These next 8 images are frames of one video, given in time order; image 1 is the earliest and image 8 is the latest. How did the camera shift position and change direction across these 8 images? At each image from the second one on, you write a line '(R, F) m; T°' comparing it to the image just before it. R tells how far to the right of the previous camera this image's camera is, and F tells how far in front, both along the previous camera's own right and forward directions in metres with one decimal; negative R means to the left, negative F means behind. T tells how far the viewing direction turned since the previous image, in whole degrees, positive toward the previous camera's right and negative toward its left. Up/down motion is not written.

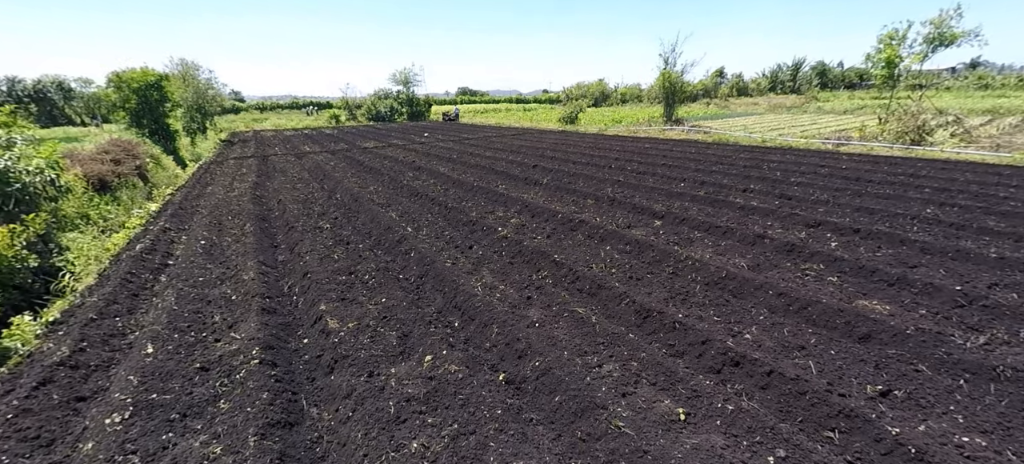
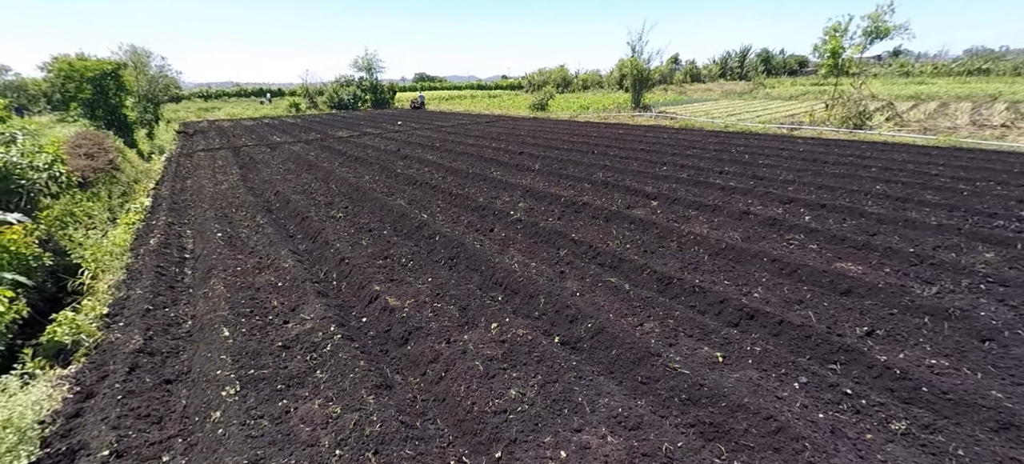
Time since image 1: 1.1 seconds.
(-0.7, -0.3) m; +5°
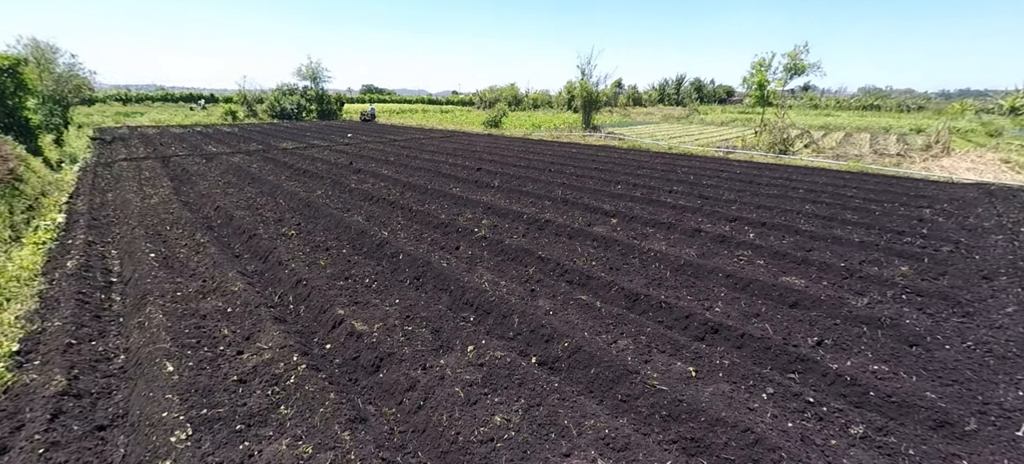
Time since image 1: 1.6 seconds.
(-0.2, 0.0) m; +7°
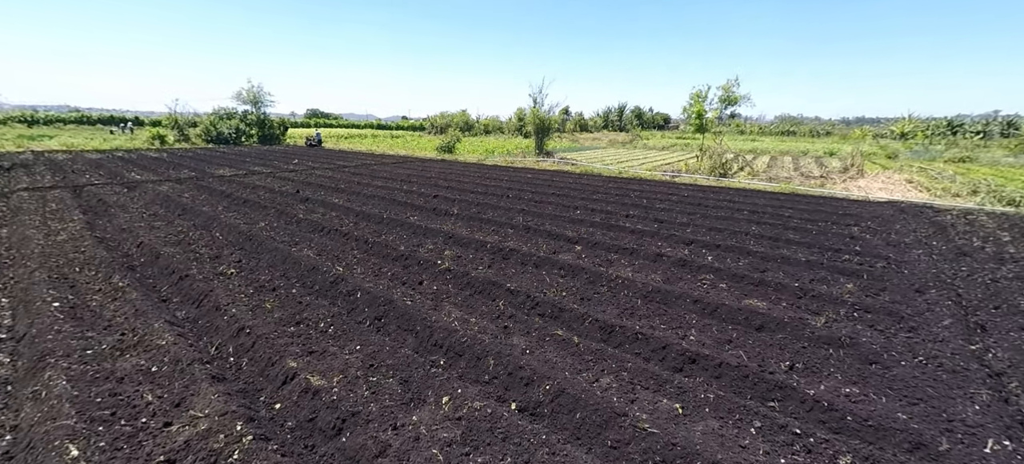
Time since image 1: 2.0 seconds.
(-0.1, +0.2) m; +7°
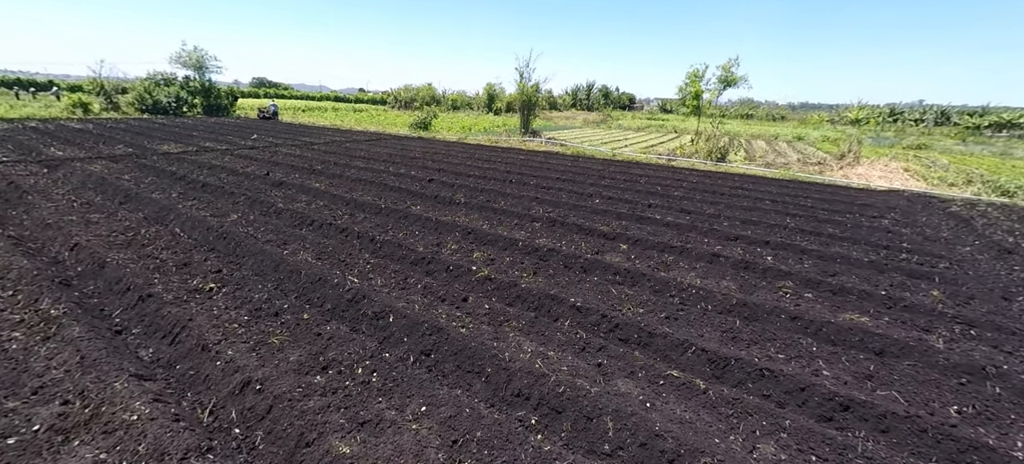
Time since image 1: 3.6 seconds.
(-1.0, +0.9) m; +5°
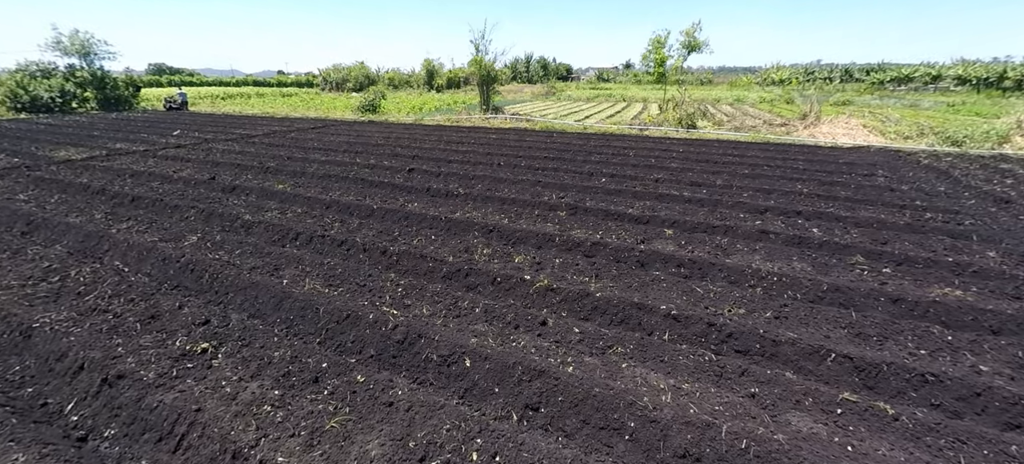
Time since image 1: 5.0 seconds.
(-1.0, +0.8) m; +7°
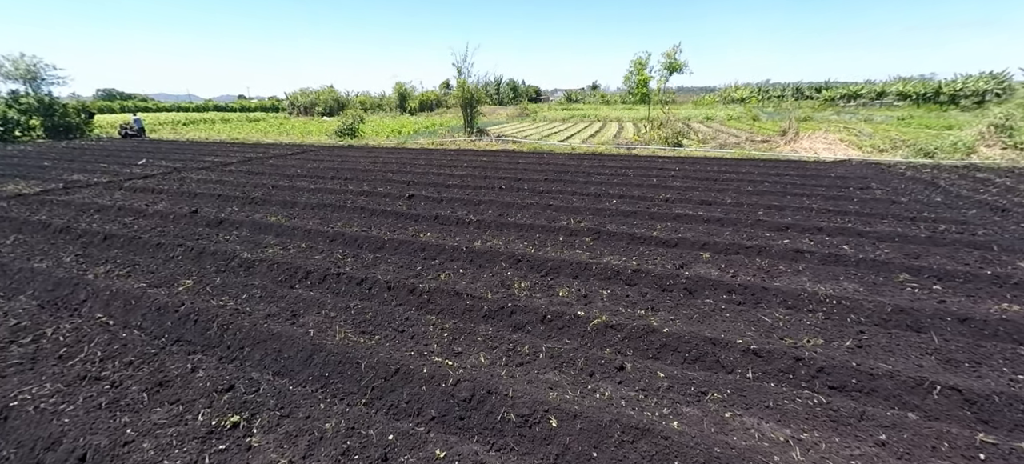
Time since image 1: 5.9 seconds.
(-0.7, +0.3) m; +4°
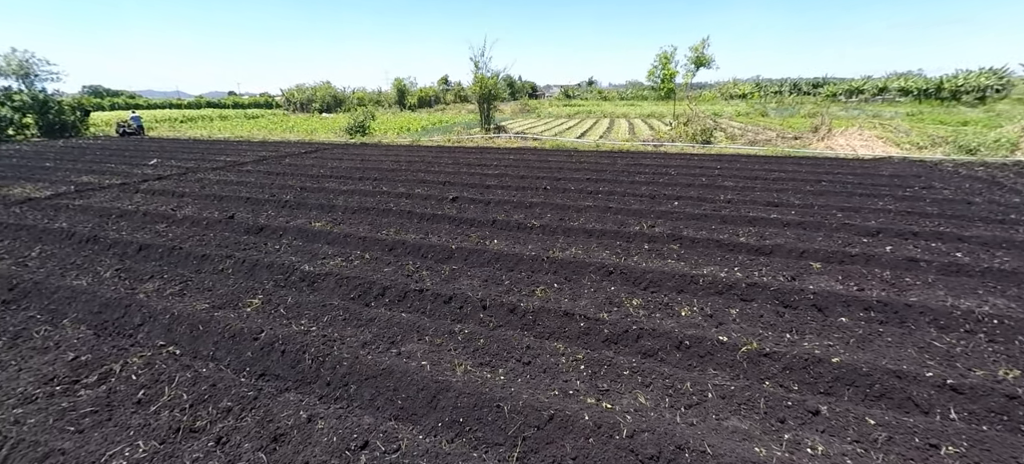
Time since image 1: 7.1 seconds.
(-1.0, +0.4) m; +1°
